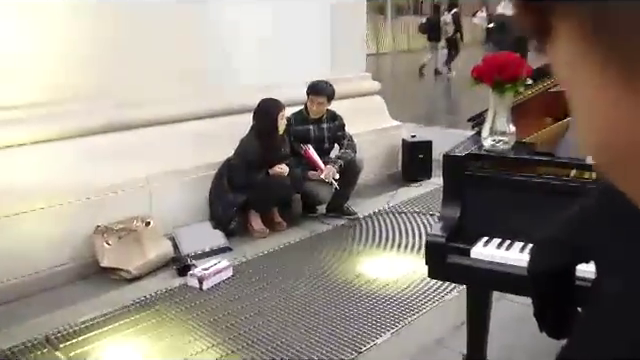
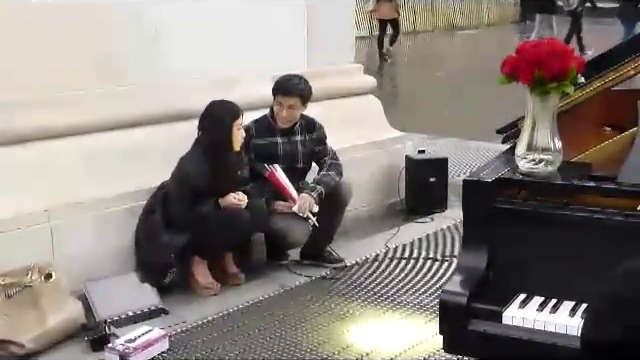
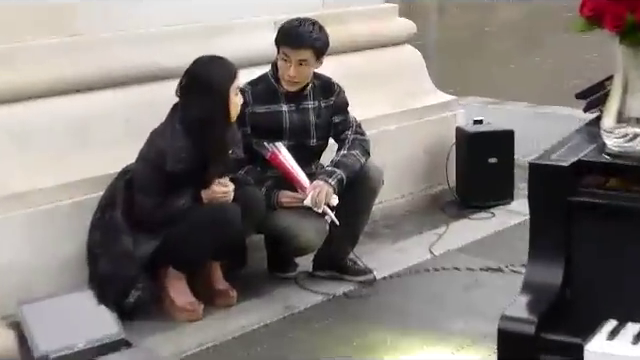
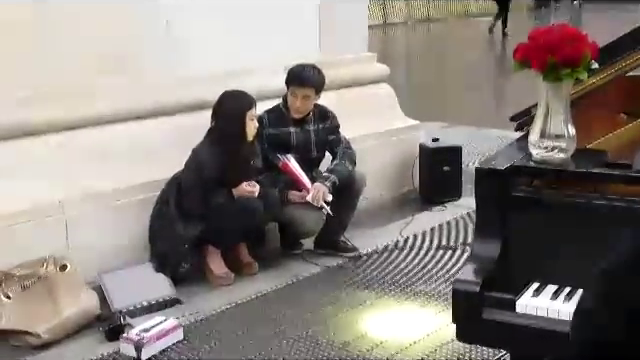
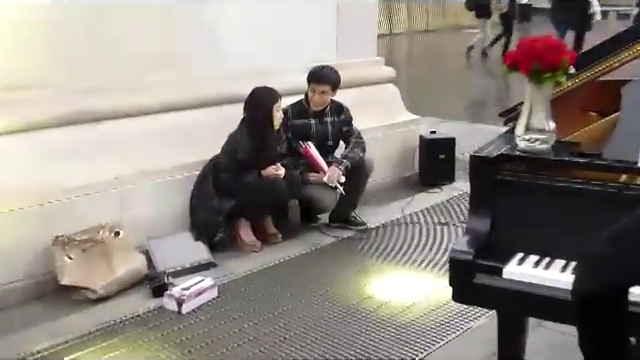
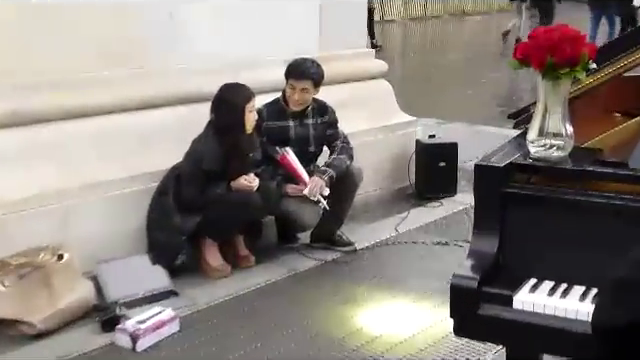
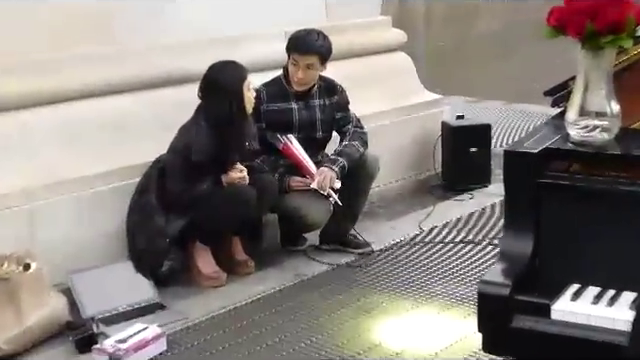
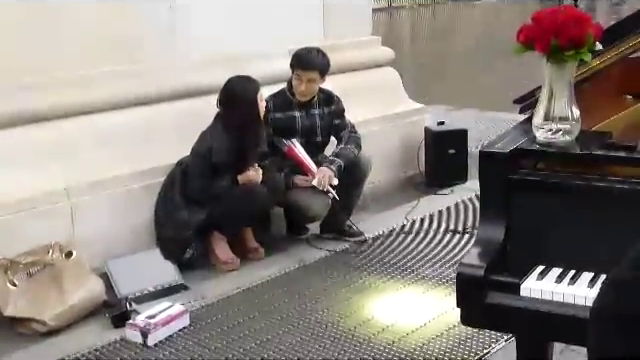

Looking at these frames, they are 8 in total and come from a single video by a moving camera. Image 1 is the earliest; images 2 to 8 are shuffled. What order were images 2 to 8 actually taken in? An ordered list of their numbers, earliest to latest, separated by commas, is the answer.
5, 6, 2, 4, 8, 7, 3
